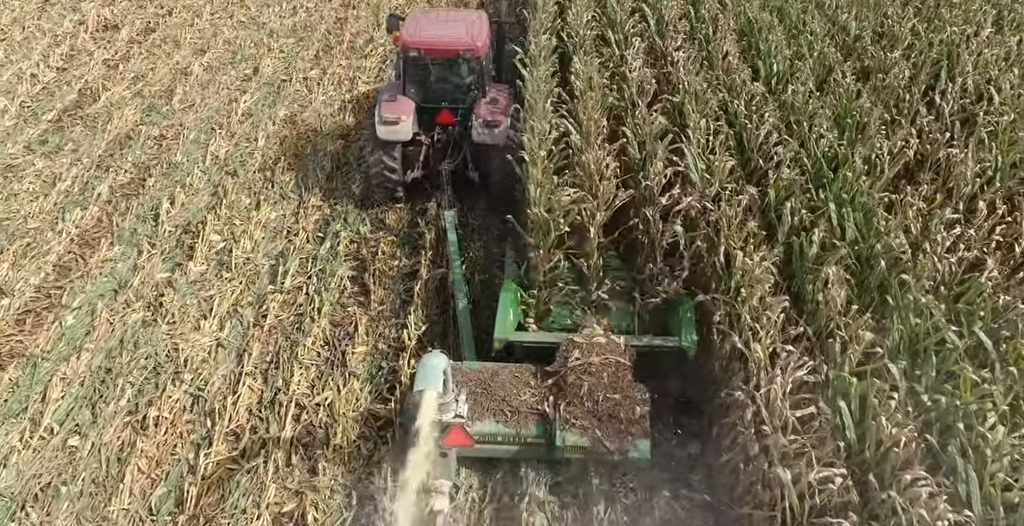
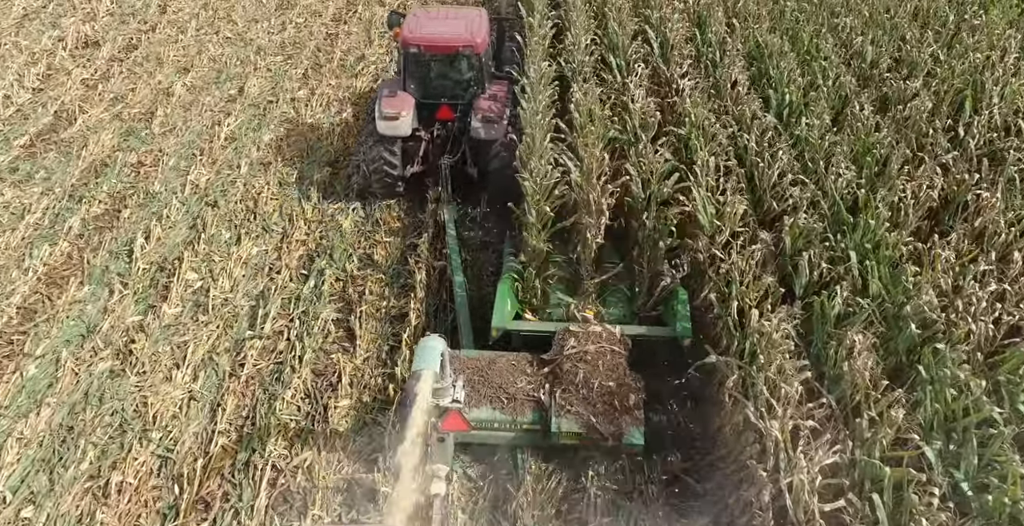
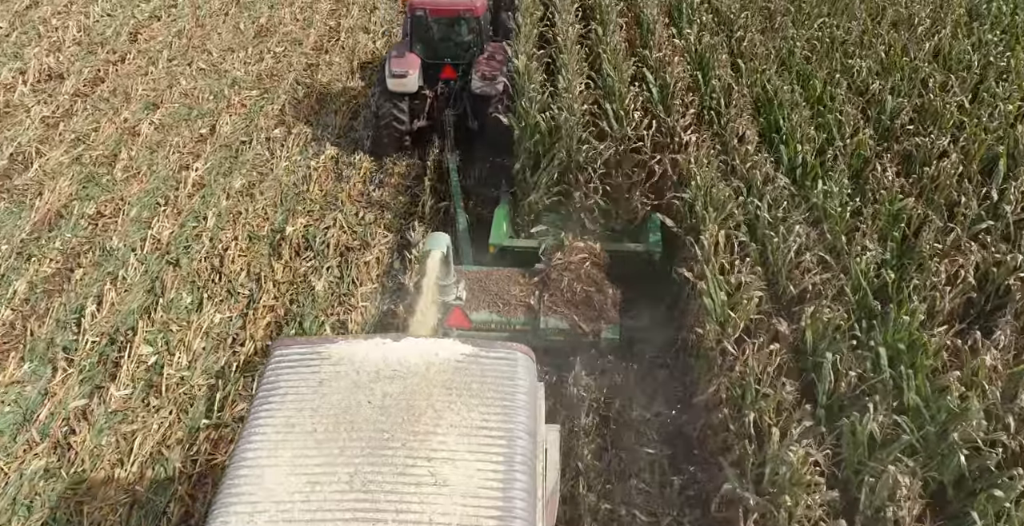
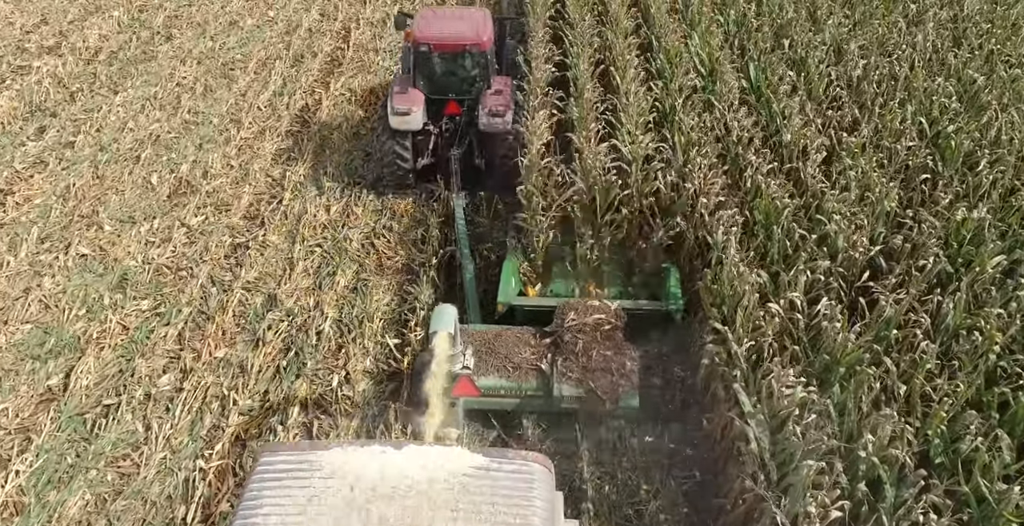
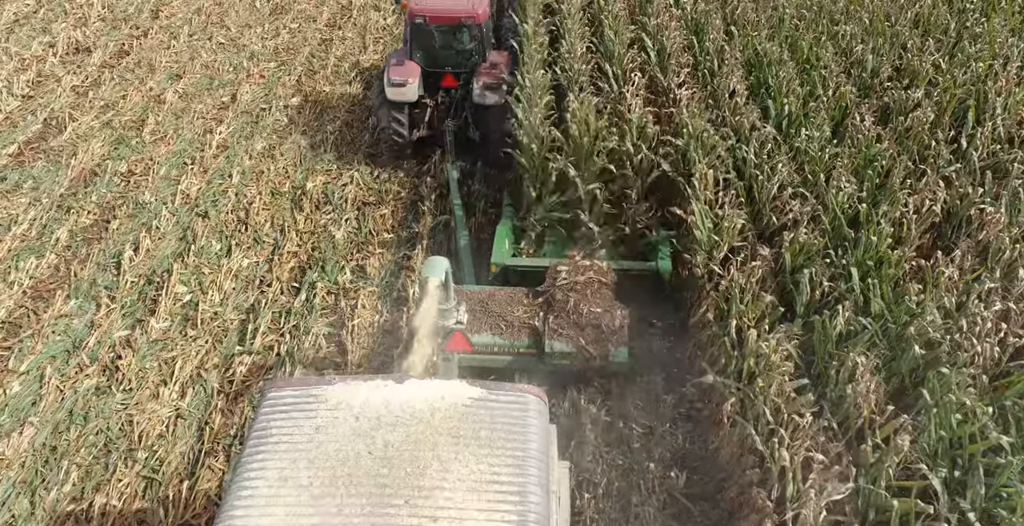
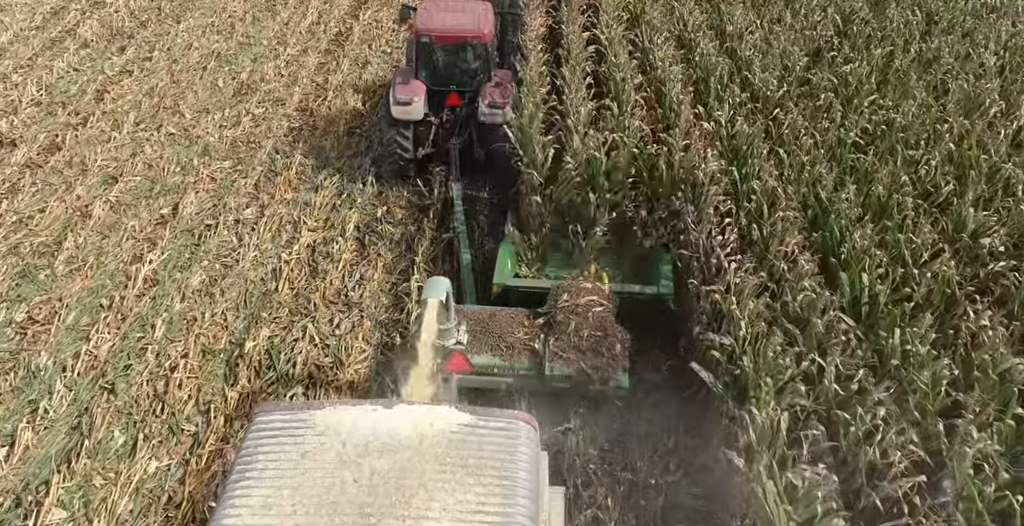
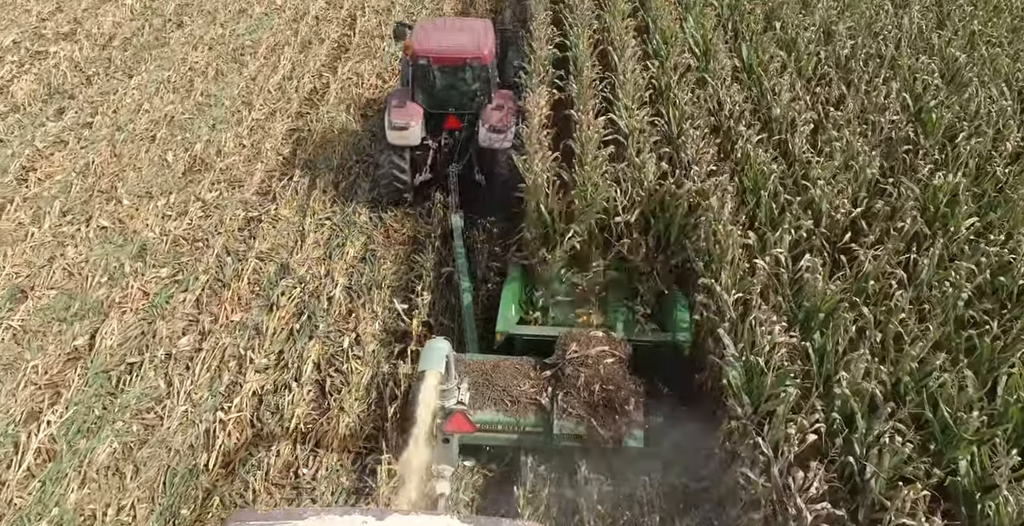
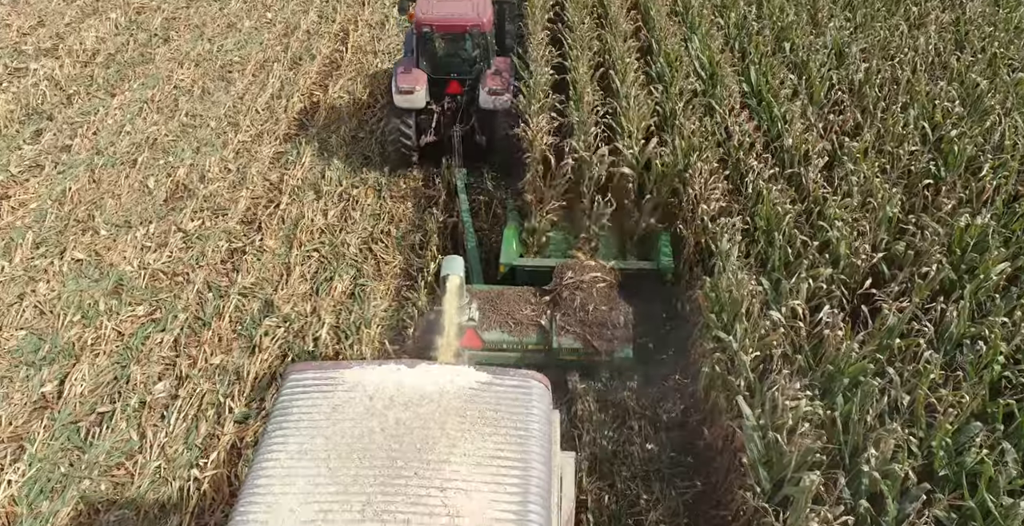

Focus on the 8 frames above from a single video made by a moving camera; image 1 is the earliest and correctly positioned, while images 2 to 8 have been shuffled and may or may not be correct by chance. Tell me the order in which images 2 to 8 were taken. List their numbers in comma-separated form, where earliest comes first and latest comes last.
2, 5, 3, 6, 7, 4, 8
